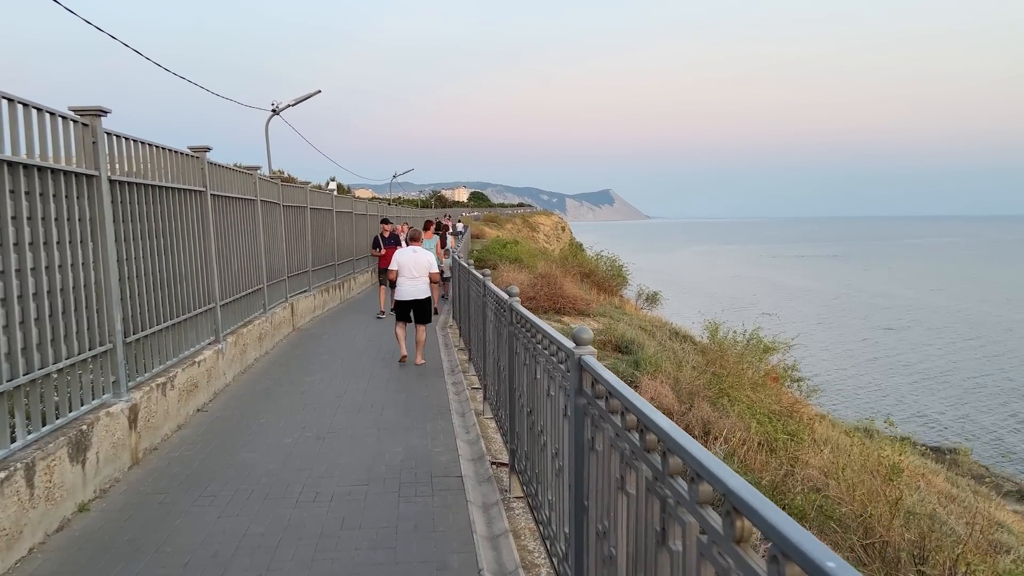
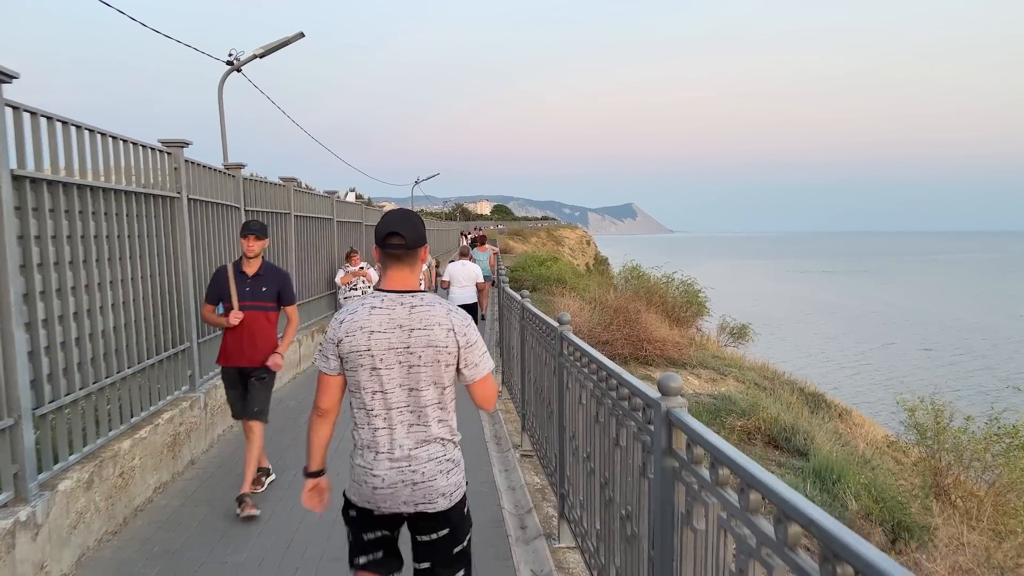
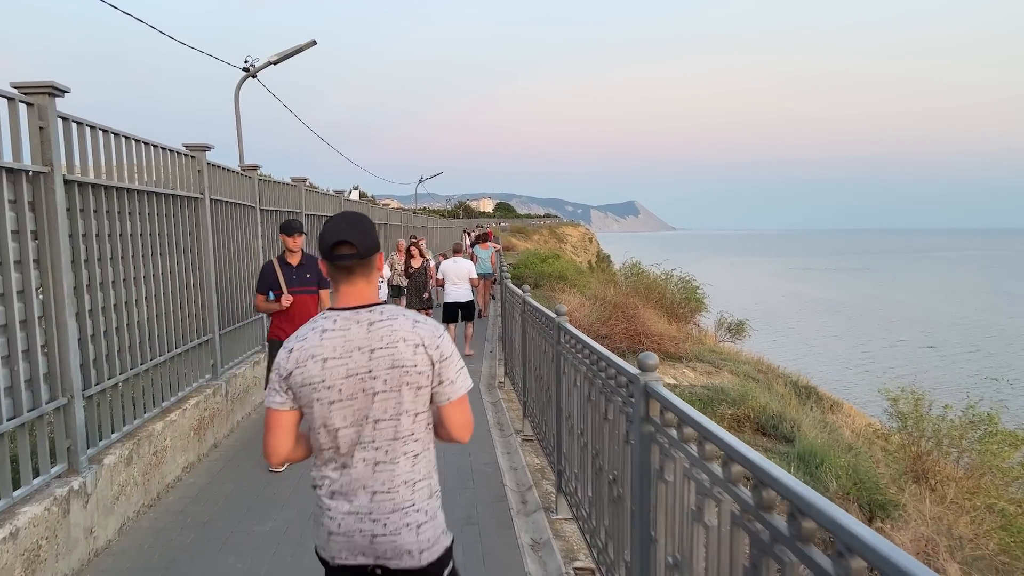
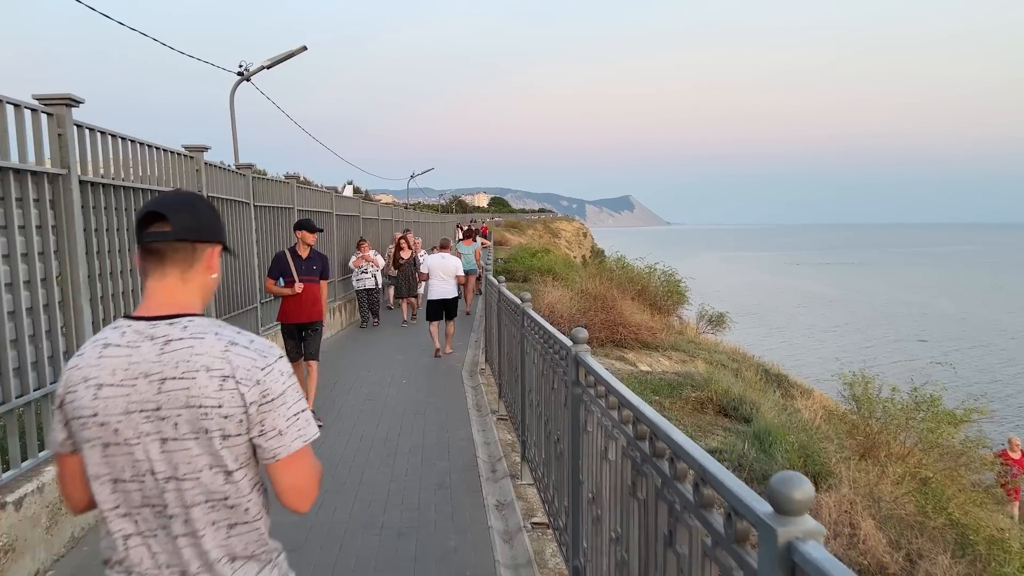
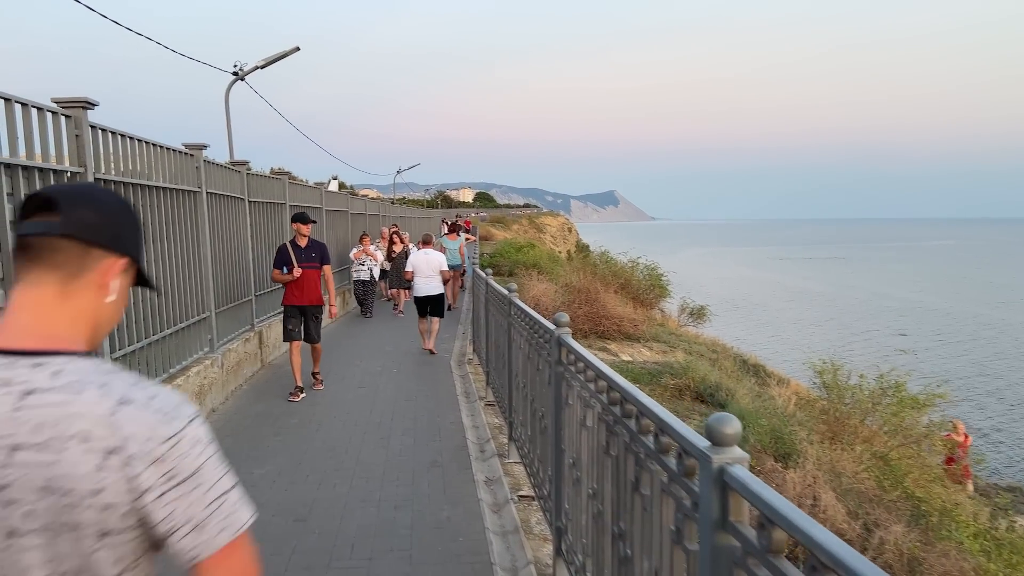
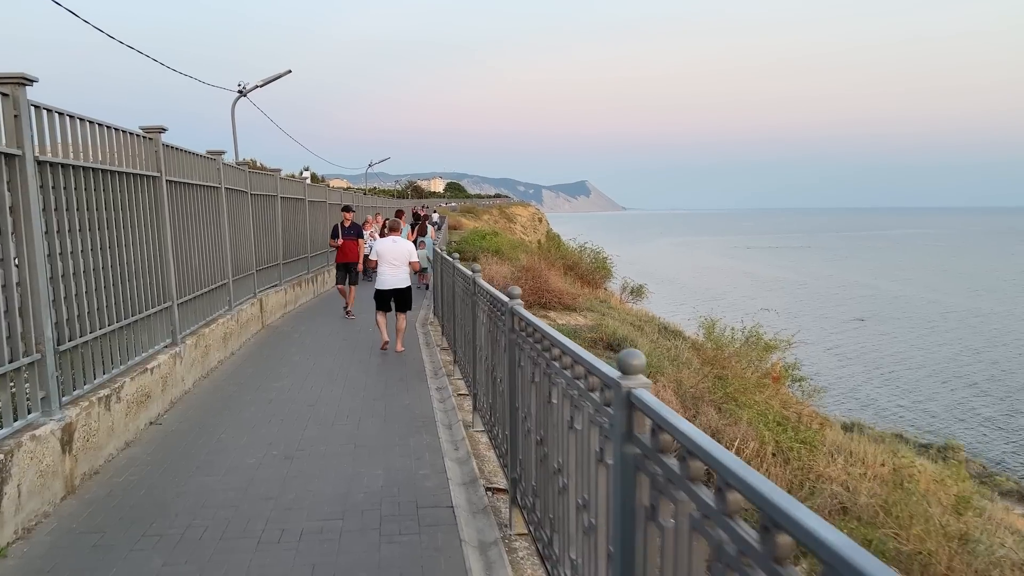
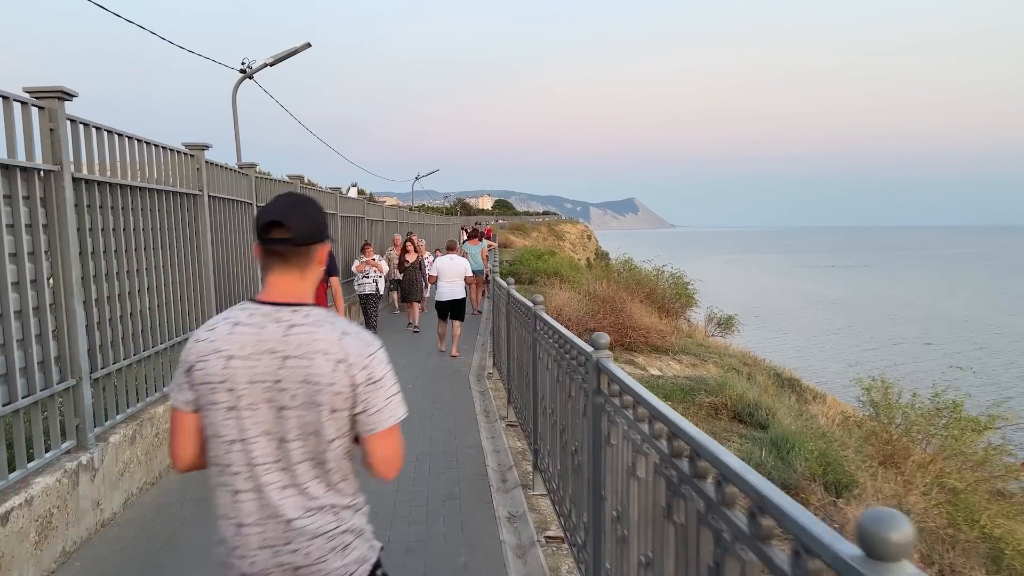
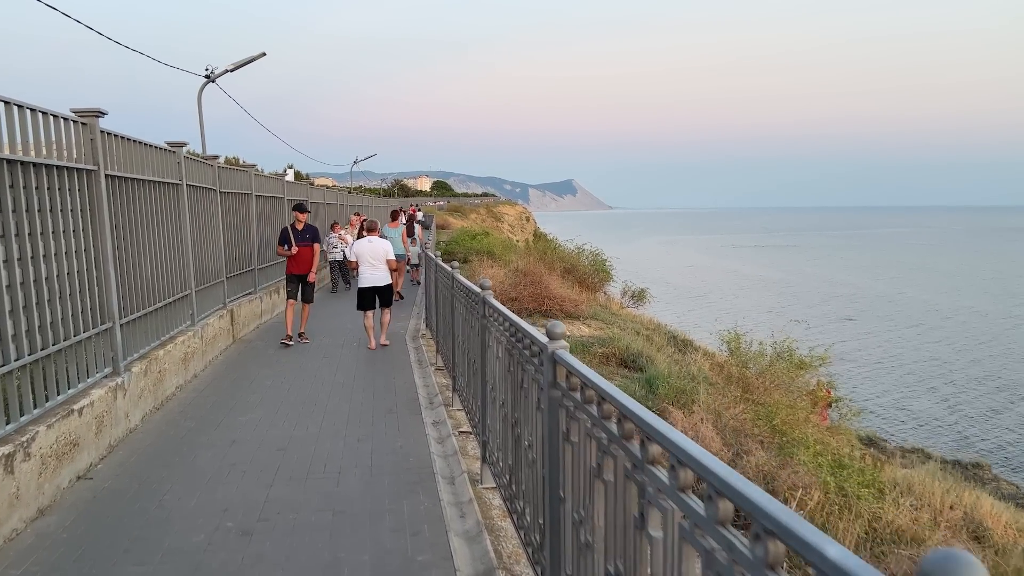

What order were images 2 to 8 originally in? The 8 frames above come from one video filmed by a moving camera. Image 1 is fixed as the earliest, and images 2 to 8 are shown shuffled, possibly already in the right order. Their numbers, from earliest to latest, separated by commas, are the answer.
6, 8, 5, 4, 7, 3, 2
